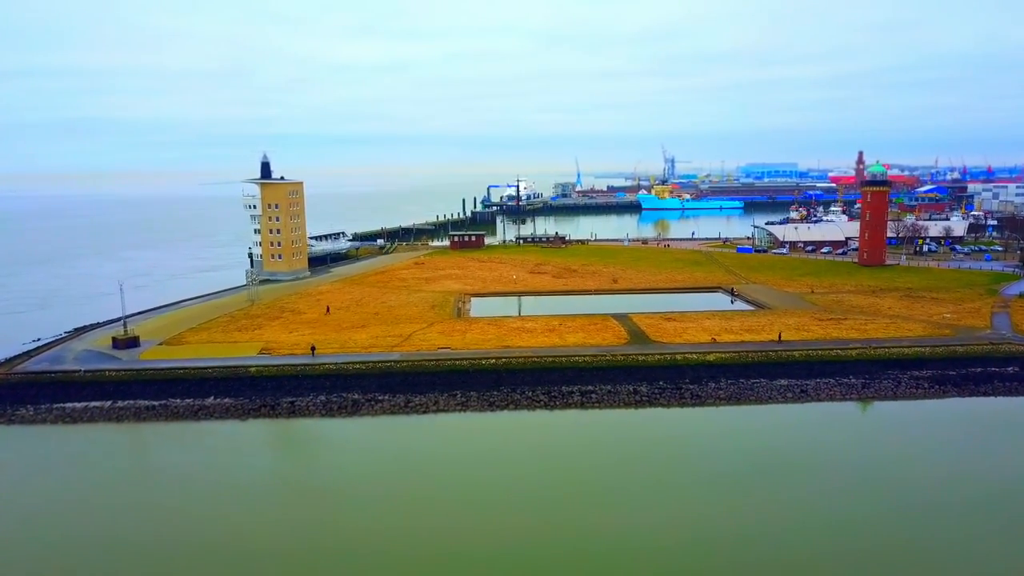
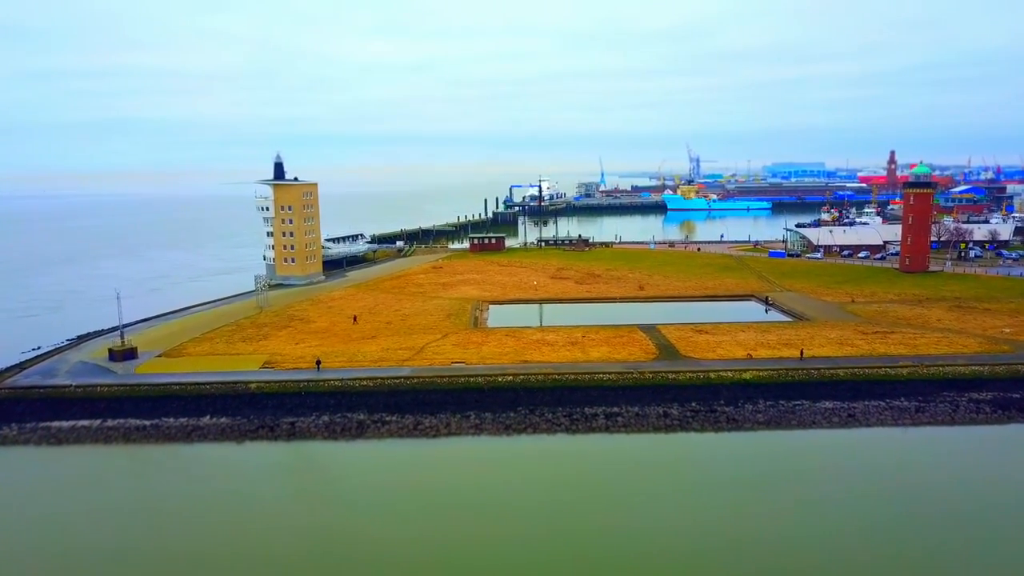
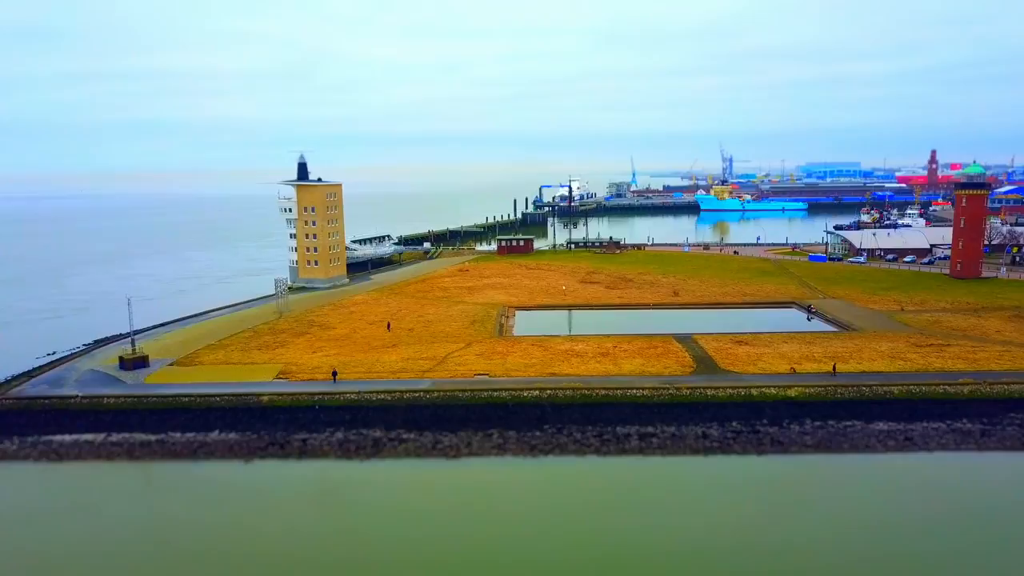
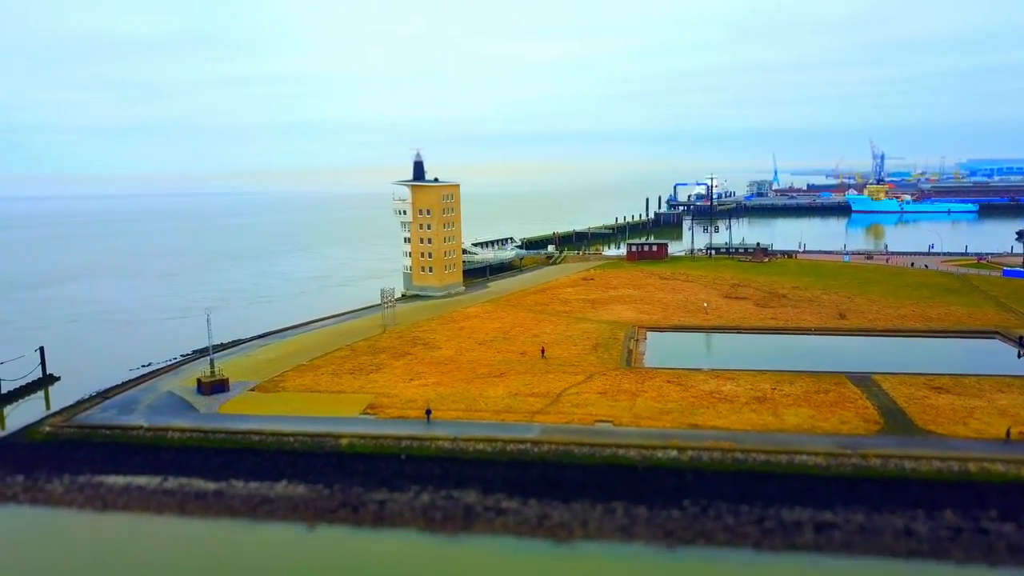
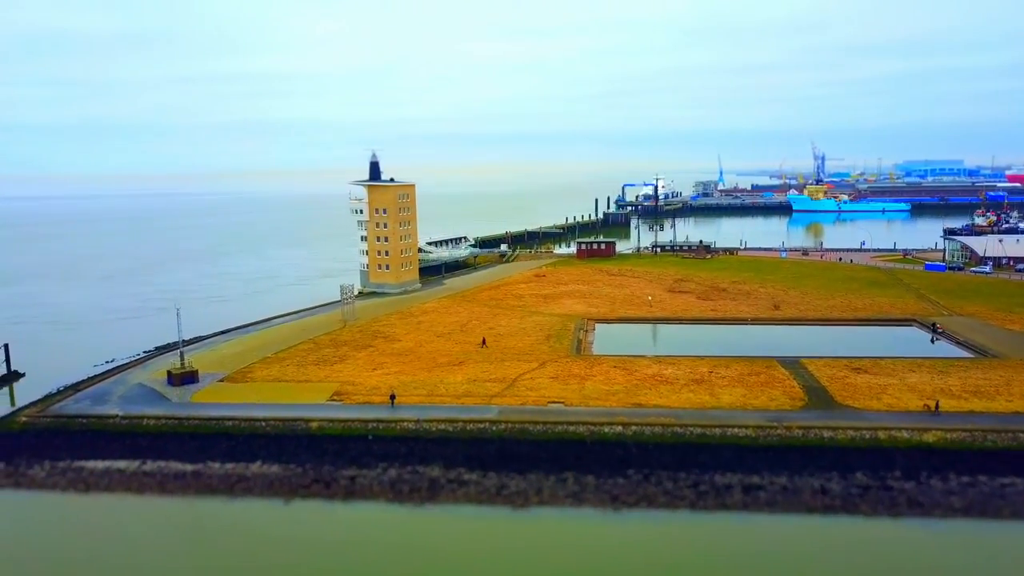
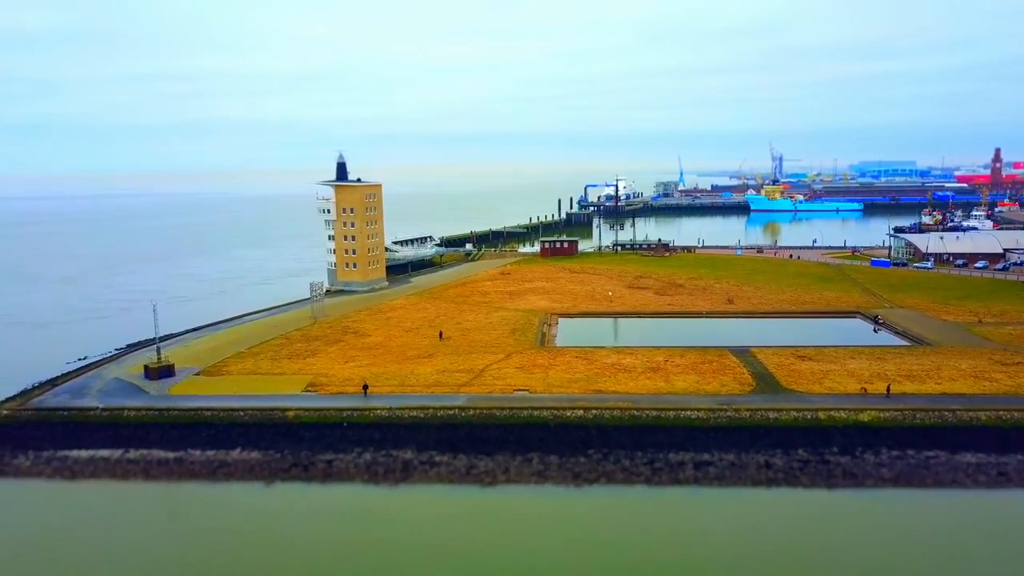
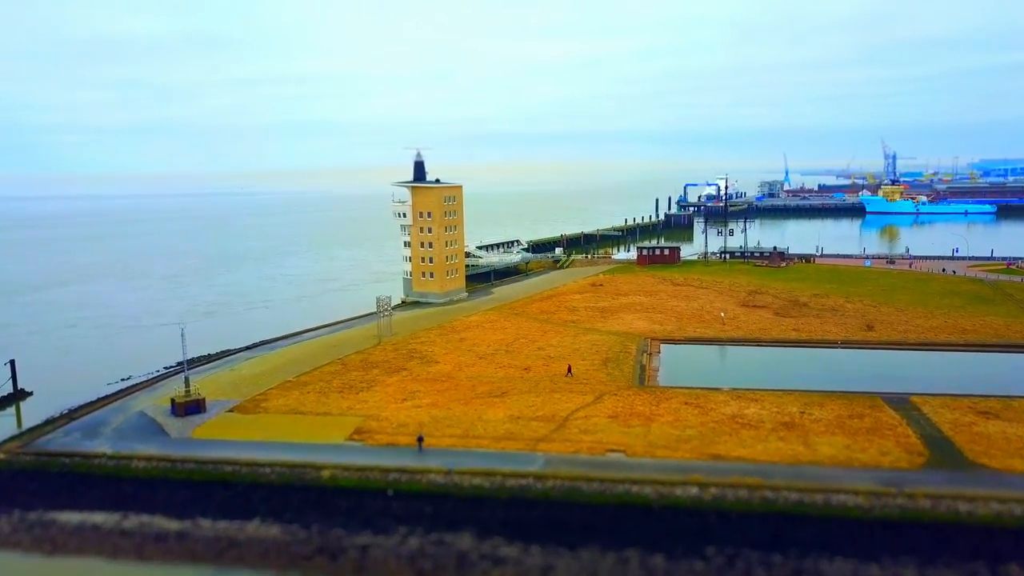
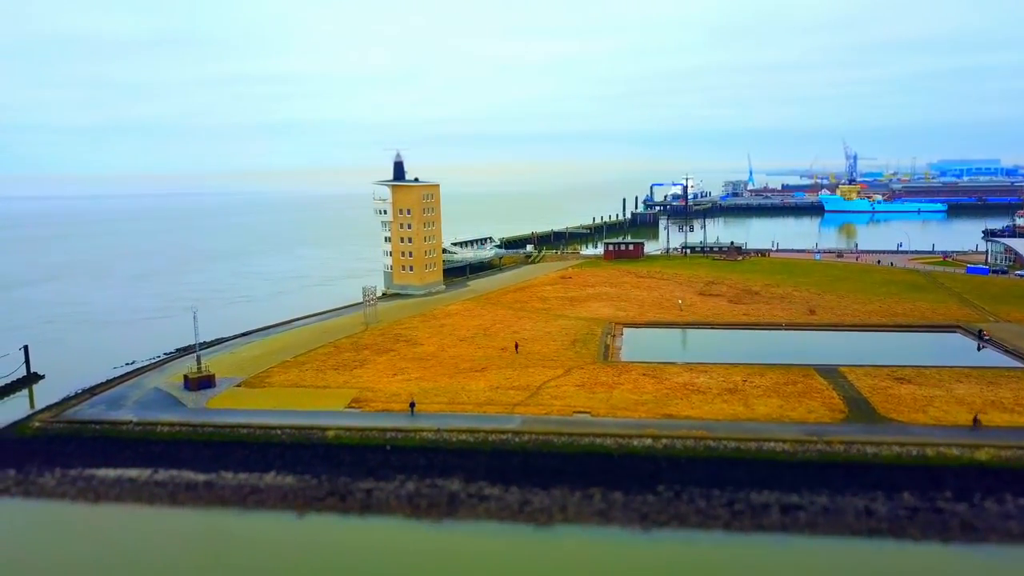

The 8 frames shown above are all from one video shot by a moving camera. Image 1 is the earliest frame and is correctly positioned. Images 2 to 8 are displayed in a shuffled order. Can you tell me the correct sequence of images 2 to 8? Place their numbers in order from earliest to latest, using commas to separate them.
2, 3, 6, 5, 8, 4, 7
